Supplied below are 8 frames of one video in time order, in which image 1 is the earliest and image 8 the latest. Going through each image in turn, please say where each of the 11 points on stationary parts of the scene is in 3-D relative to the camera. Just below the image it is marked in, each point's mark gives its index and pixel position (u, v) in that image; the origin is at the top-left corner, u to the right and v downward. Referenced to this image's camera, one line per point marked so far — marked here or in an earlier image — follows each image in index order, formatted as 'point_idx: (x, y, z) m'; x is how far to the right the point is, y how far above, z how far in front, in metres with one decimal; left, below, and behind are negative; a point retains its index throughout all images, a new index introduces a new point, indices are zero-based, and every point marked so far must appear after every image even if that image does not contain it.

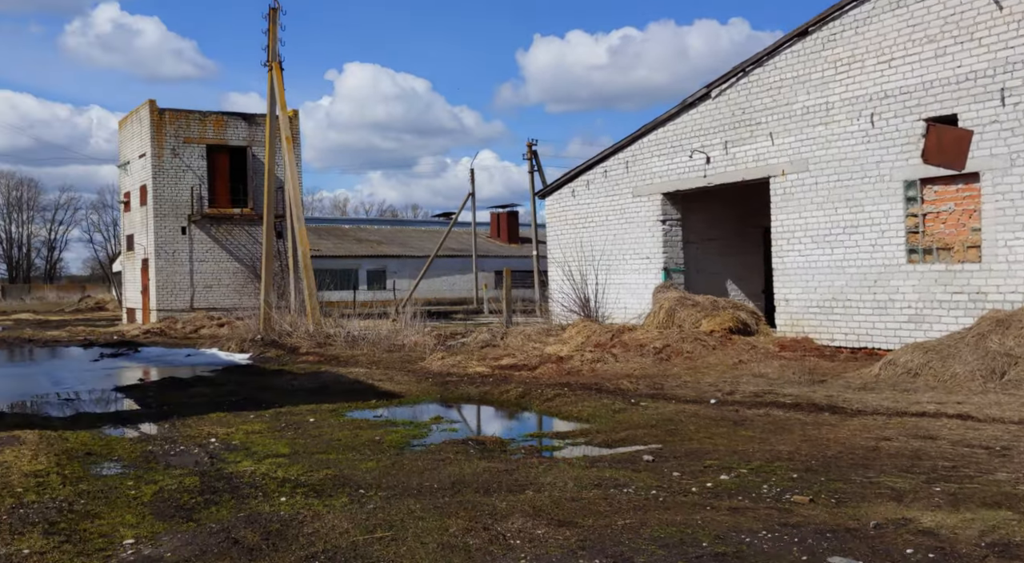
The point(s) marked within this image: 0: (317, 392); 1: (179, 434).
0: (-2.1, -1.3, +12.0) m
1: (-2.8, -1.3, +9.3) m
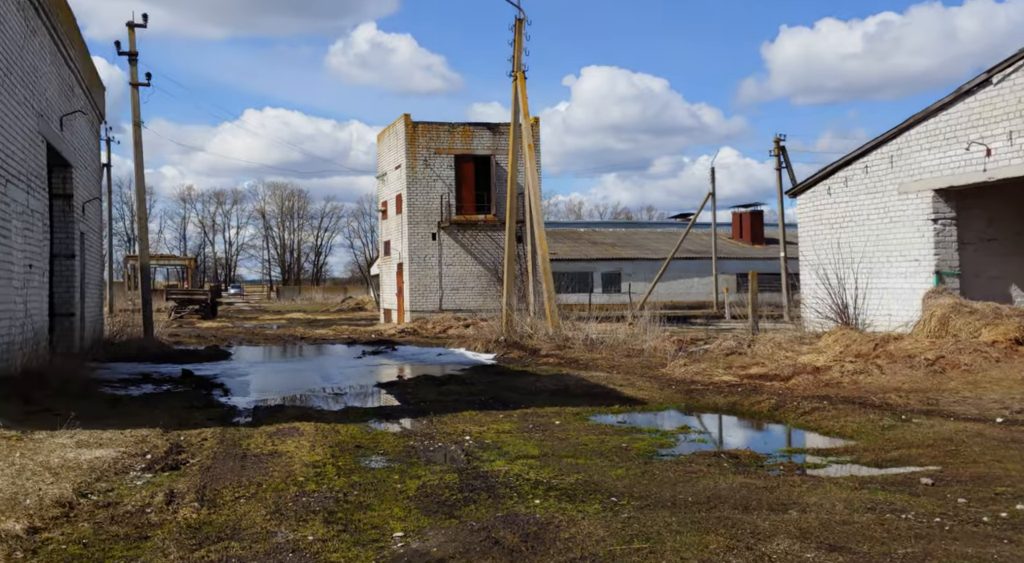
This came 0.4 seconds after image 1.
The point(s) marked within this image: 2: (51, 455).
0: (+0.6, -1.3, +12.1) m
1: (-0.7, -1.3, +9.6) m
2: (-3.3, -1.2, +7.7) m
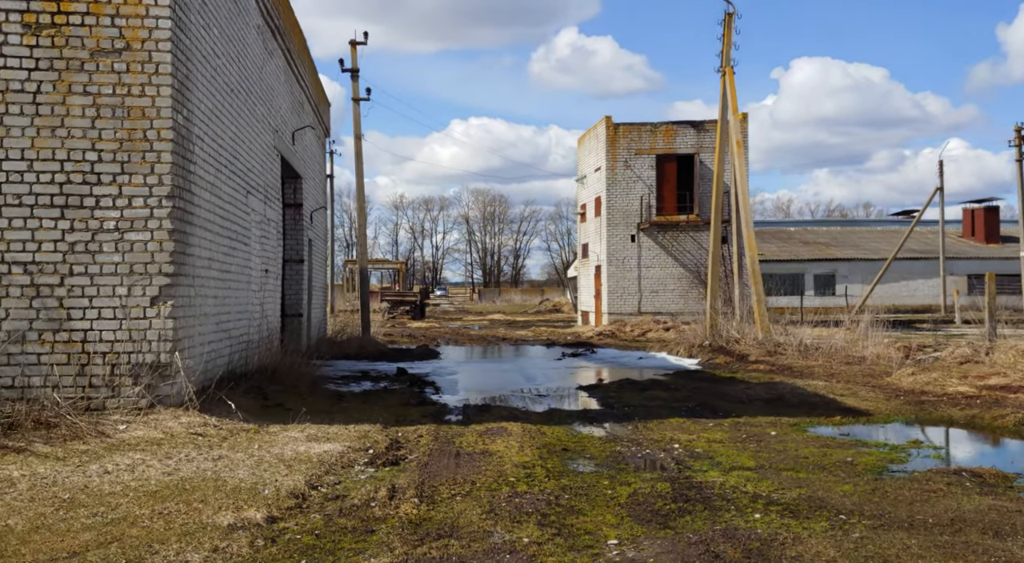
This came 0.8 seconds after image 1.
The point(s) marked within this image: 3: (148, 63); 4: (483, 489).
0: (+2.9, -1.4, +11.7) m
1: (+1.2, -1.4, +9.5) m
2: (-1.7, -1.2, +8.1) m
3: (-3.1, +1.9, +9.1) m
4: (-0.2, -1.3, +6.9) m
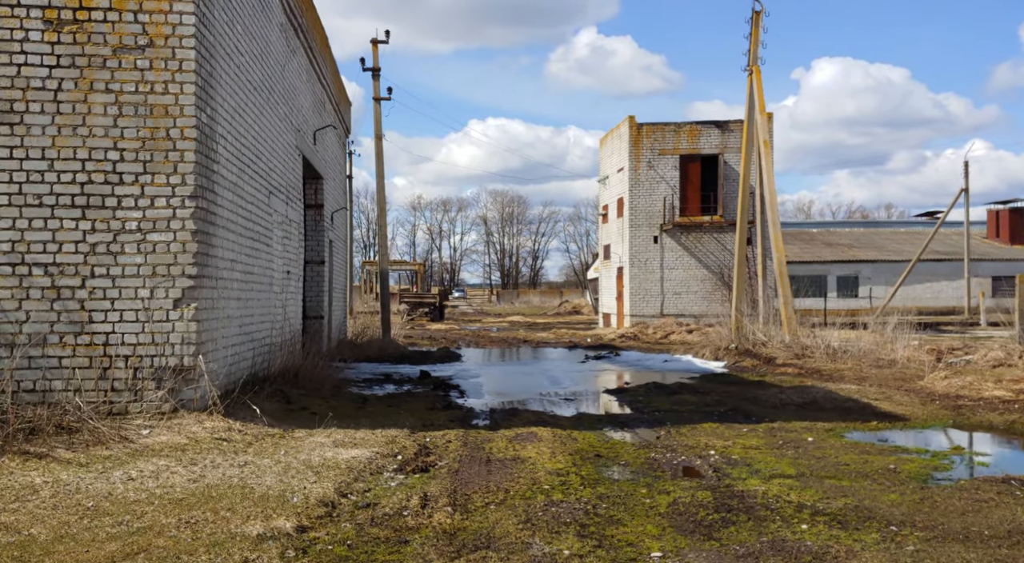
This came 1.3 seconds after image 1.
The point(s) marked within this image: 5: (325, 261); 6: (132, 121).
0: (+3.2, -1.4, +11.4) m
1: (+1.4, -1.4, +9.2) m
2: (-1.5, -1.3, +7.9) m
3: (-2.8, +1.8, +9.0) m
4: (0.0, -1.3, +6.7) m
5: (-3.3, +0.4, +19.2) m
6: (-3.1, +1.3, +8.9) m
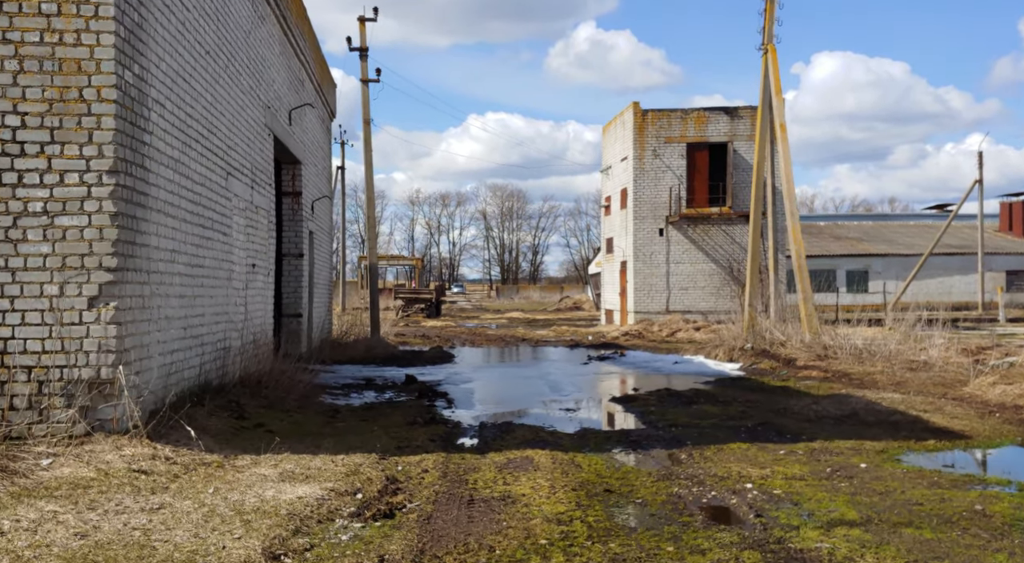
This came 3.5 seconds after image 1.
0: (+3.1, -1.3, +9.8) m
1: (+1.4, -1.3, +7.6) m
2: (-1.6, -1.2, +6.3) m
3: (-2.9, +1.9, +7.3) m
4: (0.0, -1.3, +5.1) m
5: (-3.4, +0.5, +17.6) m
6: (-3.2, +1.4, +7.3) m
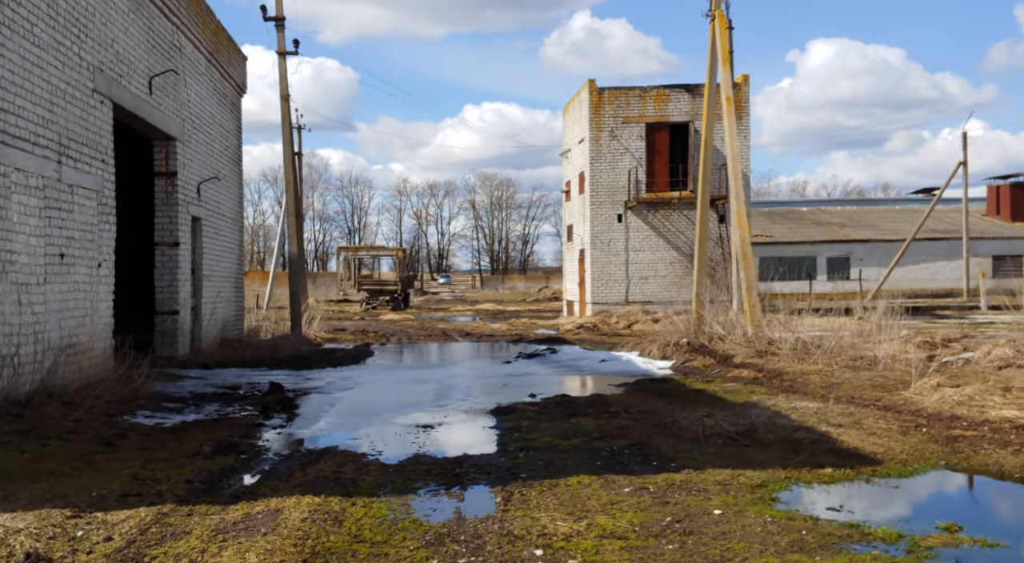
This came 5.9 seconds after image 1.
0: (+1.7, -1.2, +7.9) m
1: (-0.1, -1.3, +5.7) m
2: (-3.0, -1.2, +4.4) m
3: (-4.3, +1.9, +5.4) m
4: (-1.5, -1.3, +3.2) m
5: (-4.8, +0.6, +15.7) m
6: (-4.7, +1.4, +5.4) m
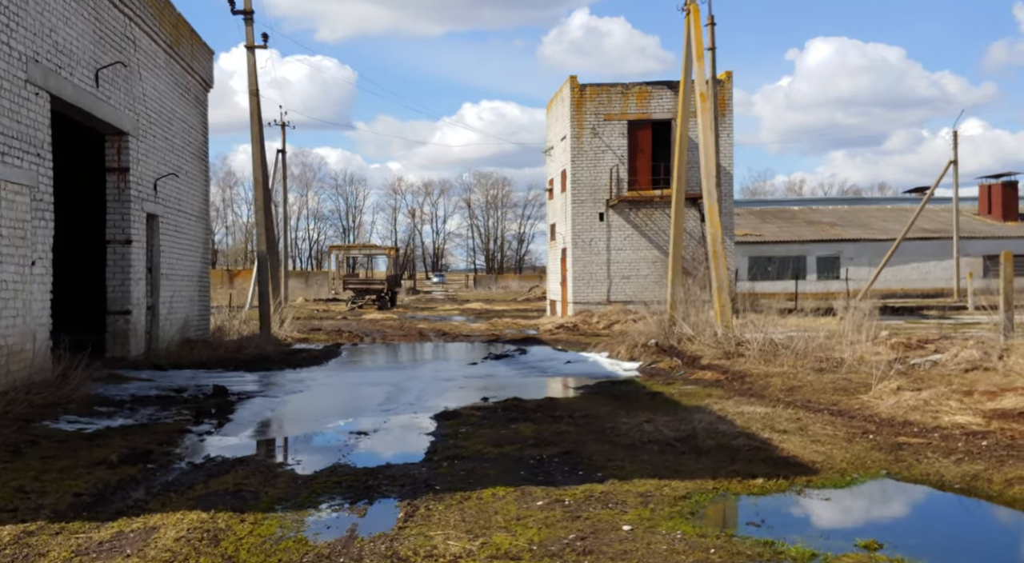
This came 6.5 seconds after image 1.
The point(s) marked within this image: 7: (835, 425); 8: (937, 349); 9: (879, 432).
0: (+1.1, -1.2, +7.5) m
1: (-0.6, -1.3, +5.3) m
2: (-3.5, -1.2, +4.0) m
3: (-4.9, +1.9, +5.0) m
4: (-2.0, -1.3, +2.8) m
5: (-5.4, +0.6, +15.3) m
6: (-5.2, +1.4, +5.0) m
7: (+2.6, -1.2, +8.8) m
8: (+6.2, -1.0, +15.7) m
9: (+2.9, -1.2, +8.4) m
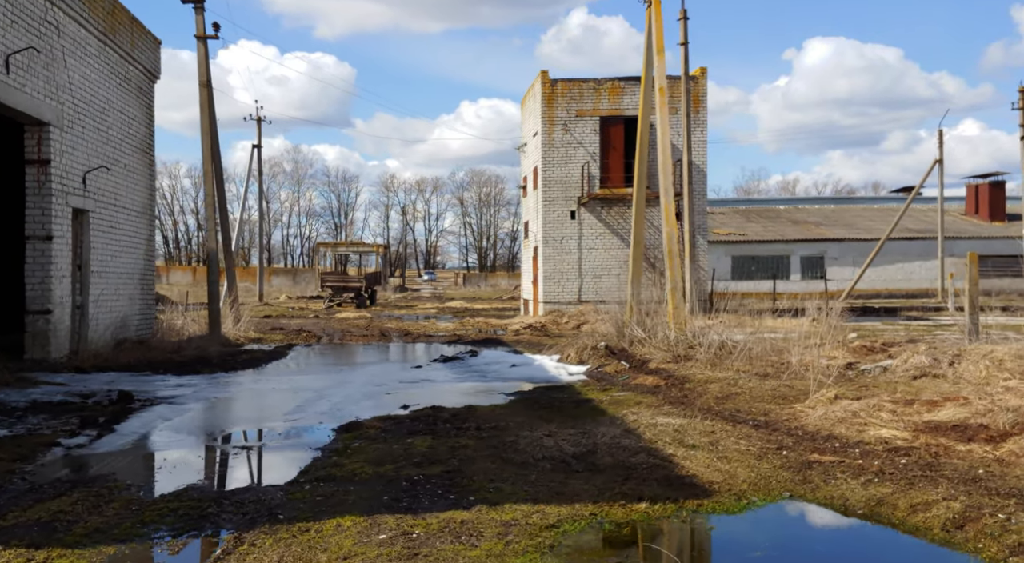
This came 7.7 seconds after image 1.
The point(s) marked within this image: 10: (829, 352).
0: (+0.3, -1.3, +6.9) m
1: (-1.4, -1.3, +4.7) m
2: (-4.3, -1.2, +3.3) m
3: (-5.7, +1.9, +4.3) m
4: (-2.8, -1.3, +2.1) m
5: (-6.2, +0.6, +14.6) m
6: (-6.0, +1.4, +4.3) m
7: (+1.8, -1.2, +8.2) m
8: (+5.3, -1.0, +15.1) m
9: (+2.0, -1.2, +7.8) m
10: (+4.2, -1.0, +14.7) m
